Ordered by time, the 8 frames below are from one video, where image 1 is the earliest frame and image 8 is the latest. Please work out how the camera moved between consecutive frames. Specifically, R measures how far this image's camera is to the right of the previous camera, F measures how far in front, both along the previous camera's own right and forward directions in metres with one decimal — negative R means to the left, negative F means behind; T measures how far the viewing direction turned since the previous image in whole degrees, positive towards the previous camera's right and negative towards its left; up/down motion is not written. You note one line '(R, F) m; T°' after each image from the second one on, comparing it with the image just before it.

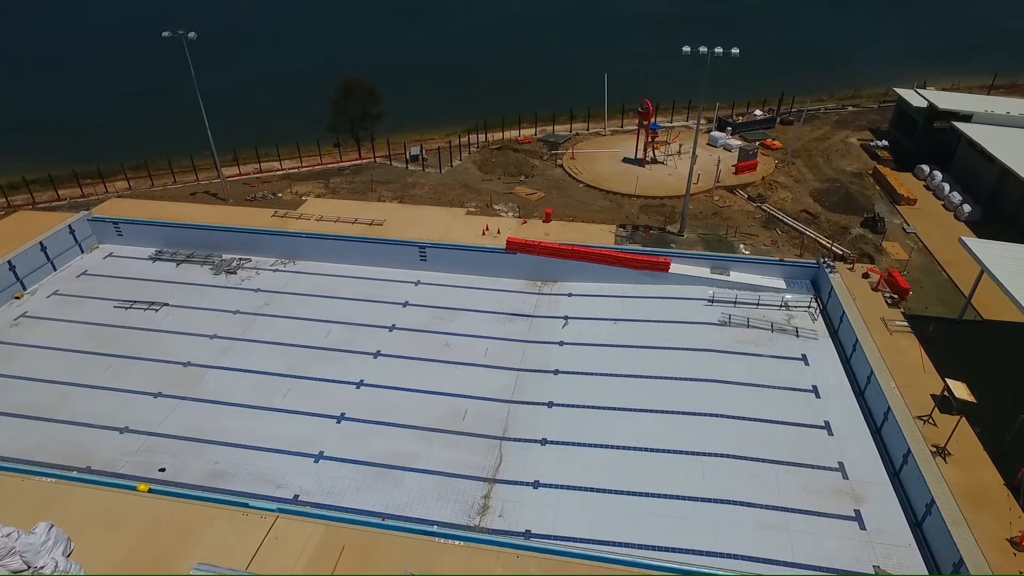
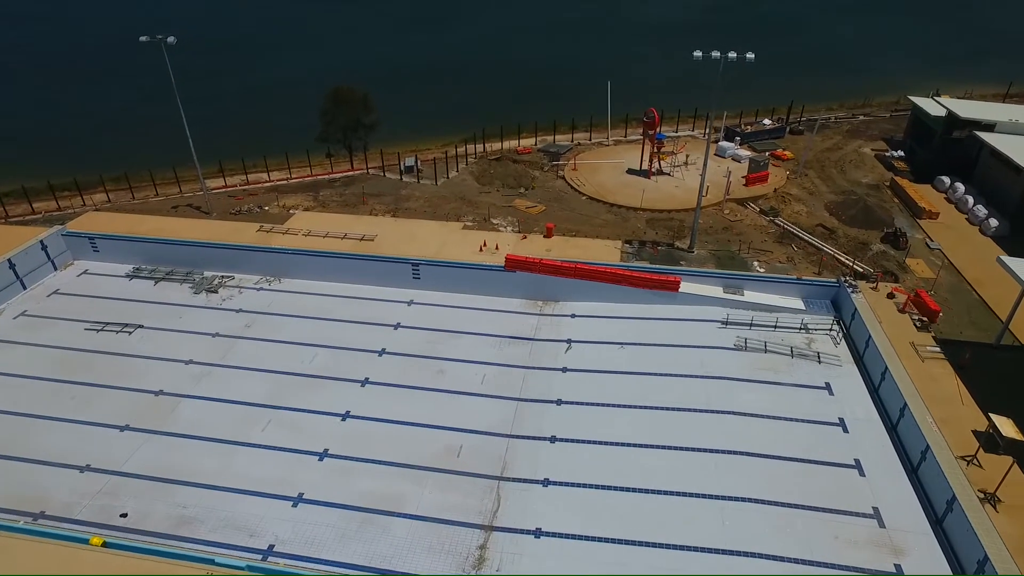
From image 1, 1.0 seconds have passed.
(0.0, +1.6) m; 0°
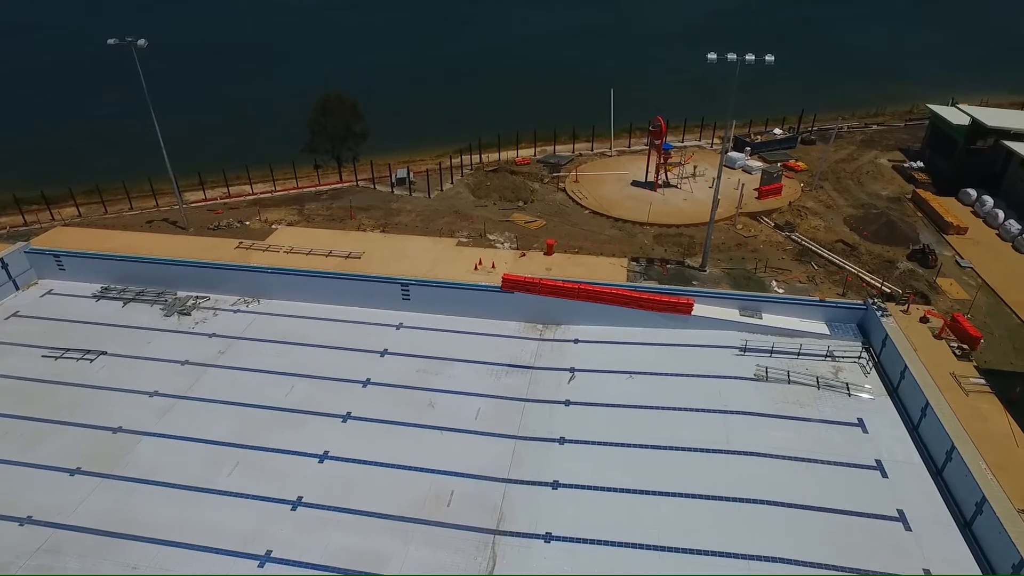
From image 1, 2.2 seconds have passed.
(0.0, +1.9) m; 0°
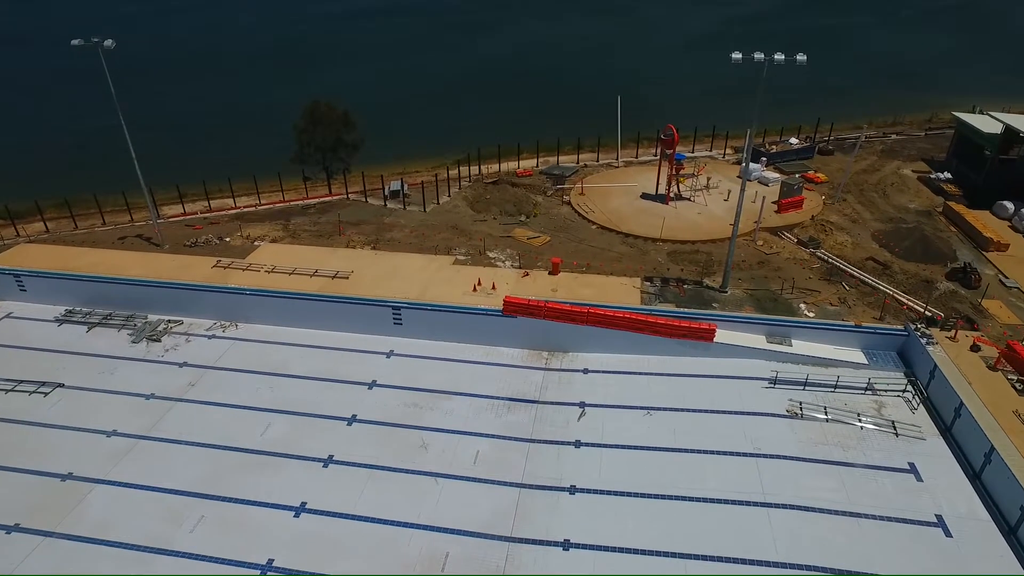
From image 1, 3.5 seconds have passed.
(-0.1, +2.1) m; 0°
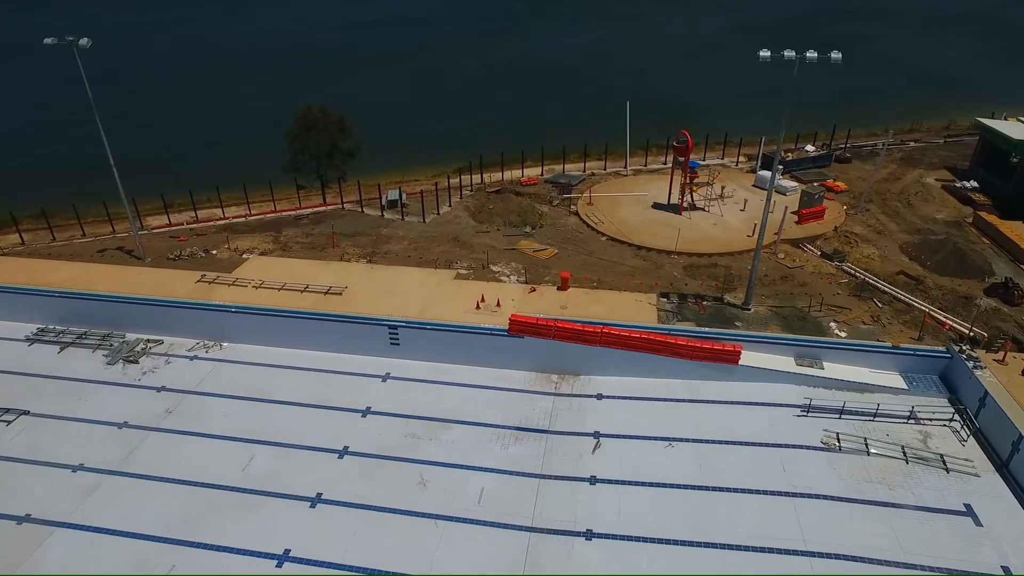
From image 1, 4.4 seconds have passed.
(-0.2, +1.6) m; 0°
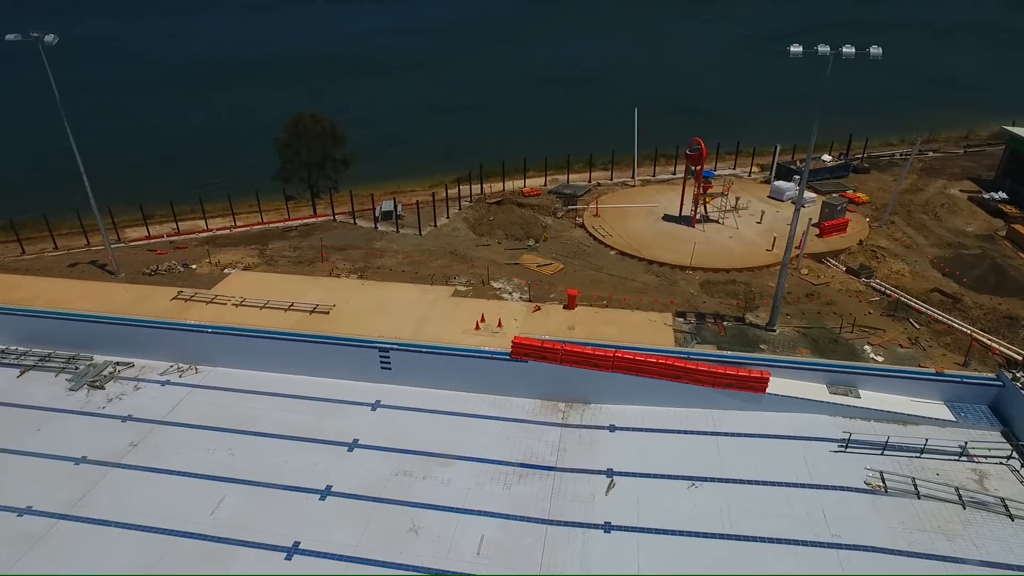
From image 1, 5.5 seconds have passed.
(-0.1, +1.7) m; 0°
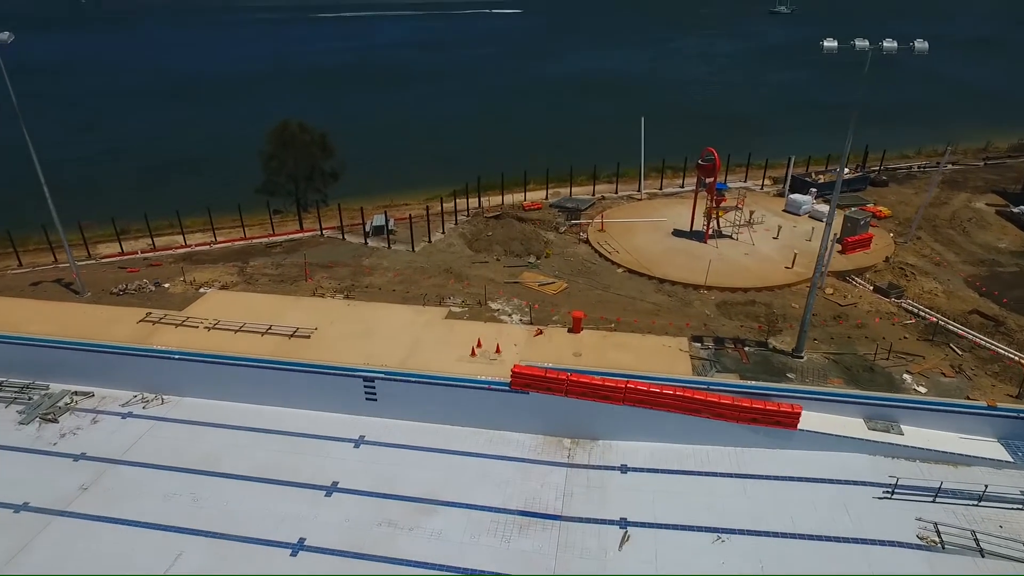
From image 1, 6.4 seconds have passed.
(0.0, +1.7) m; 0°
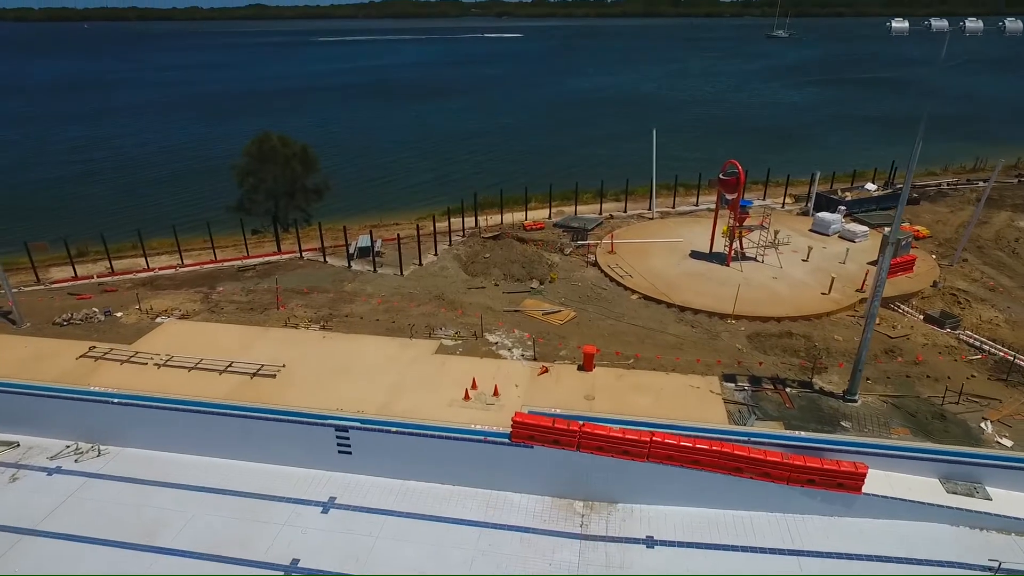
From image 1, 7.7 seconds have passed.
(0.0, +2.4) m; 0°
